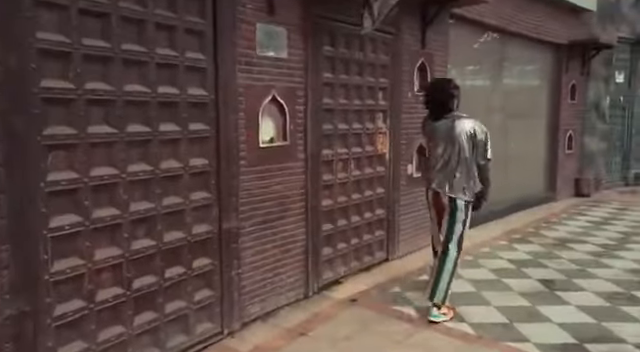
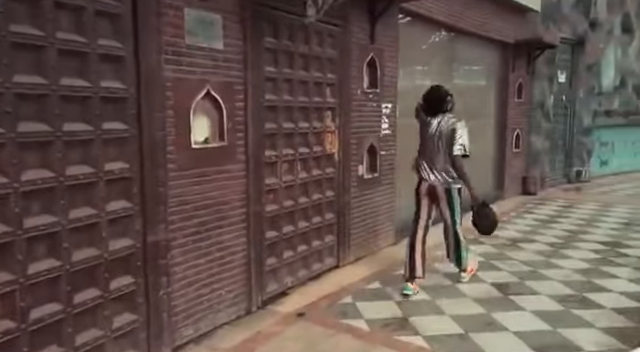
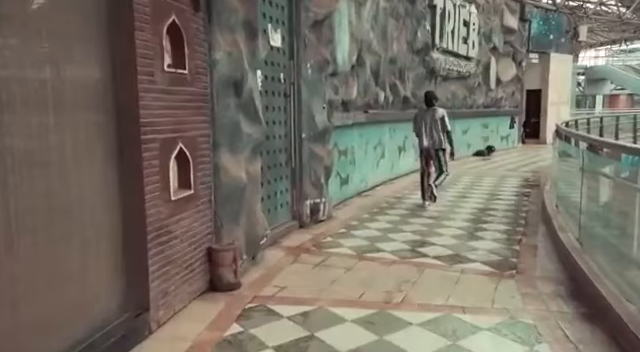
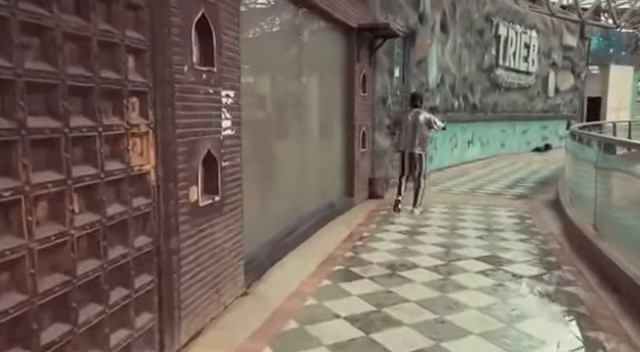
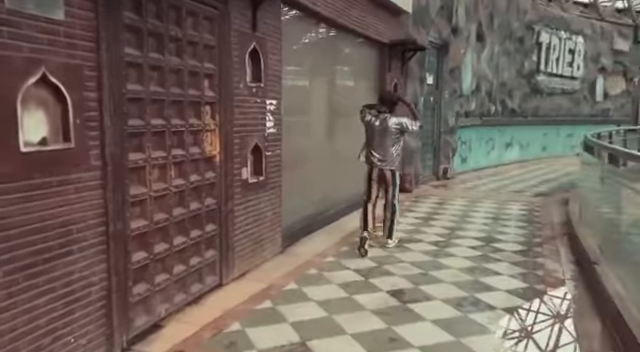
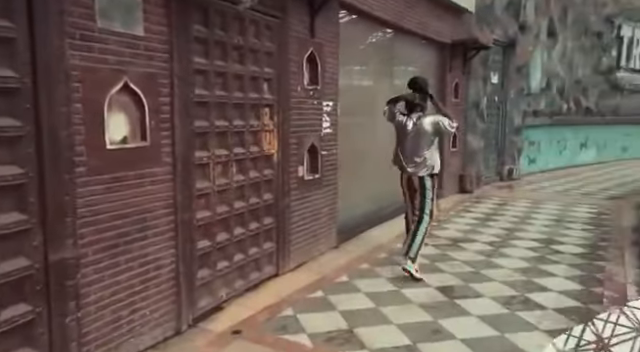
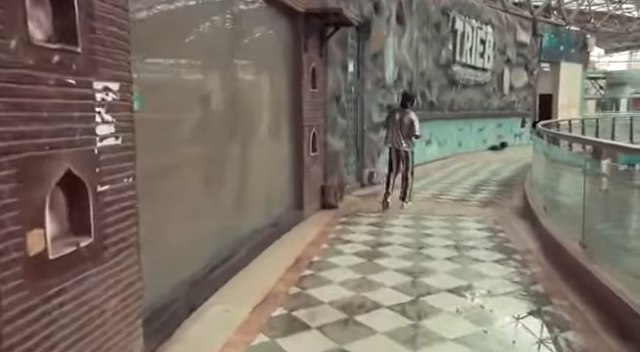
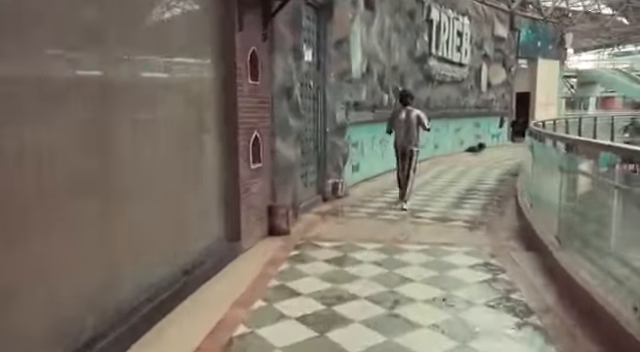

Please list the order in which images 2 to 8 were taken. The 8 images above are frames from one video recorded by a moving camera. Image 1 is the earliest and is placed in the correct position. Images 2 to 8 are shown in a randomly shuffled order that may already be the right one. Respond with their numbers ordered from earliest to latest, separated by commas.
2, 6, 5, 4, 7, 8, 3
